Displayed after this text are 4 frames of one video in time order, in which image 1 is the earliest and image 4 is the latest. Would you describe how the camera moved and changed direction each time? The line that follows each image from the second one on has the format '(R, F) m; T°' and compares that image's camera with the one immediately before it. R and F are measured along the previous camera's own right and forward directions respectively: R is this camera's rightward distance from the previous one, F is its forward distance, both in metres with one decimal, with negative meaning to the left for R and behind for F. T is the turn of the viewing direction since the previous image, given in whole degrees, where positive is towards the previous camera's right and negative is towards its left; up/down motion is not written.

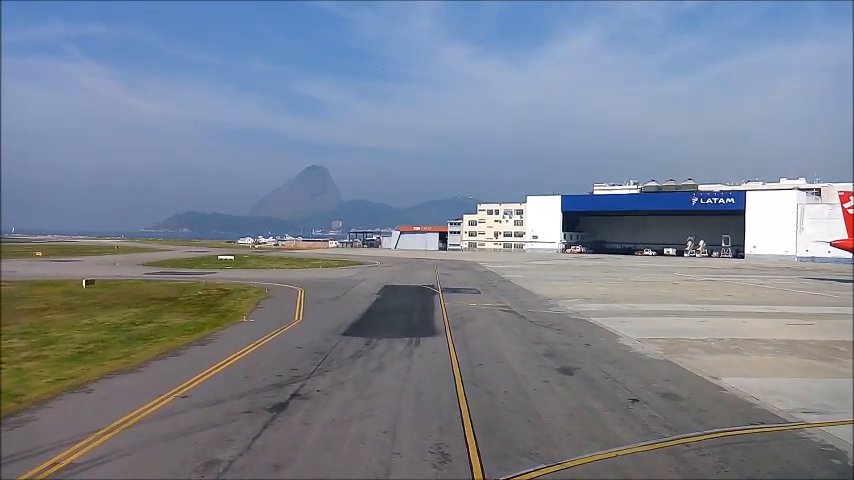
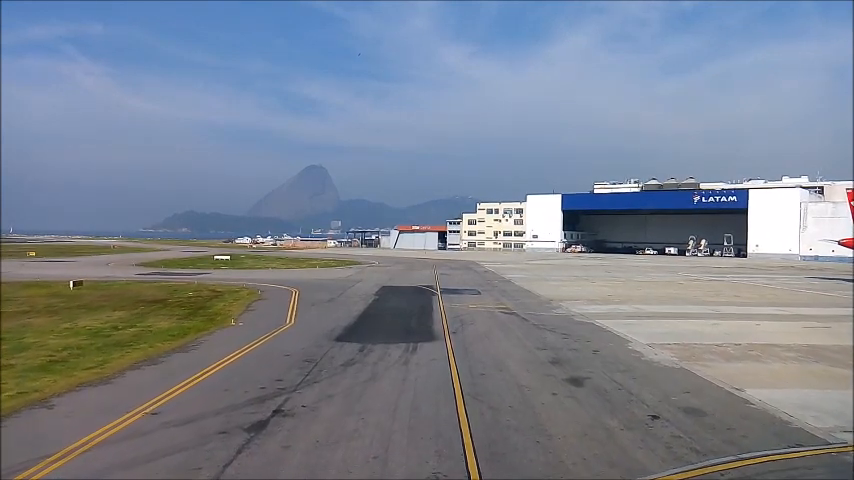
(0.0, +0.9) m; 0°
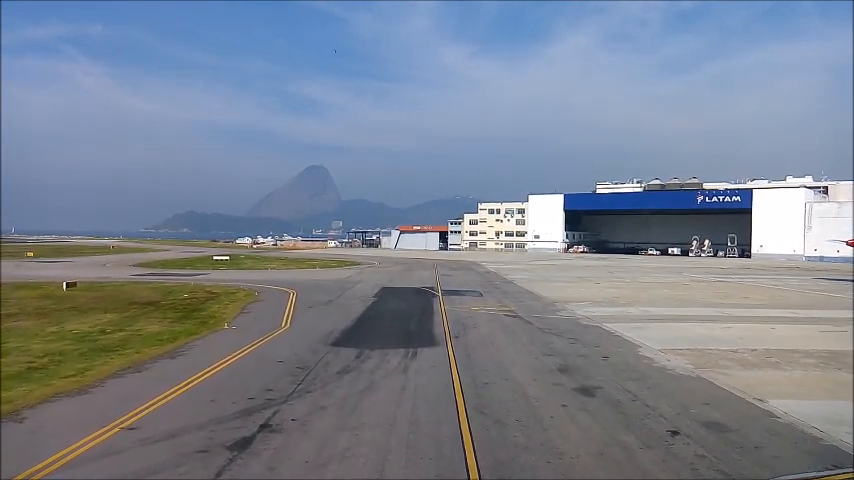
(0.0, +0.6) m; 0°
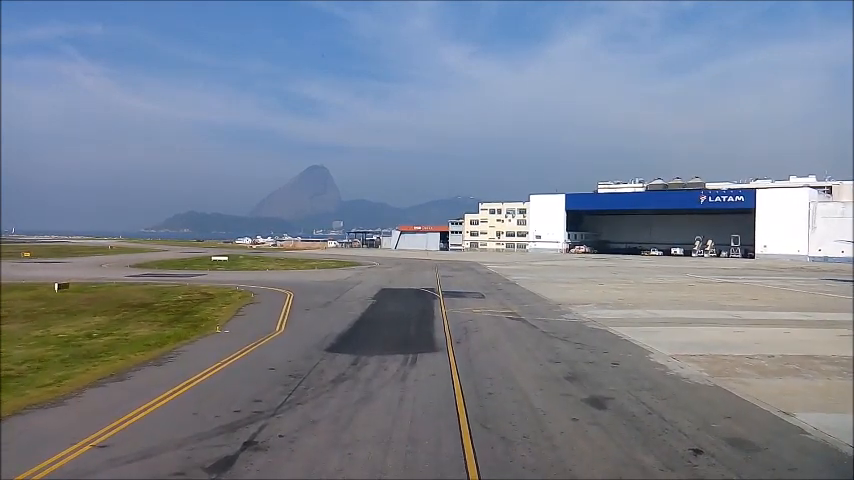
(0.0, +0.6) m; 0°
